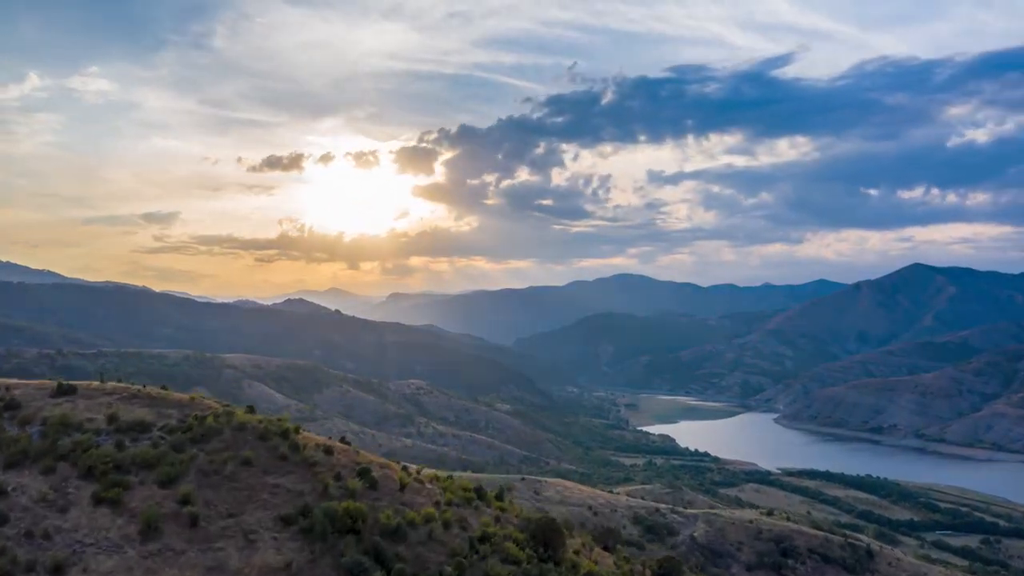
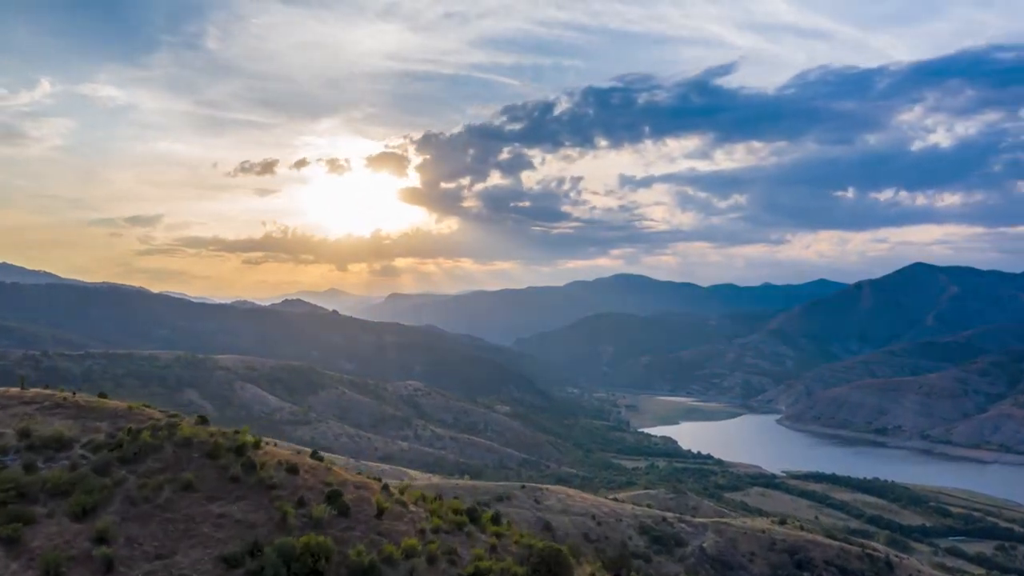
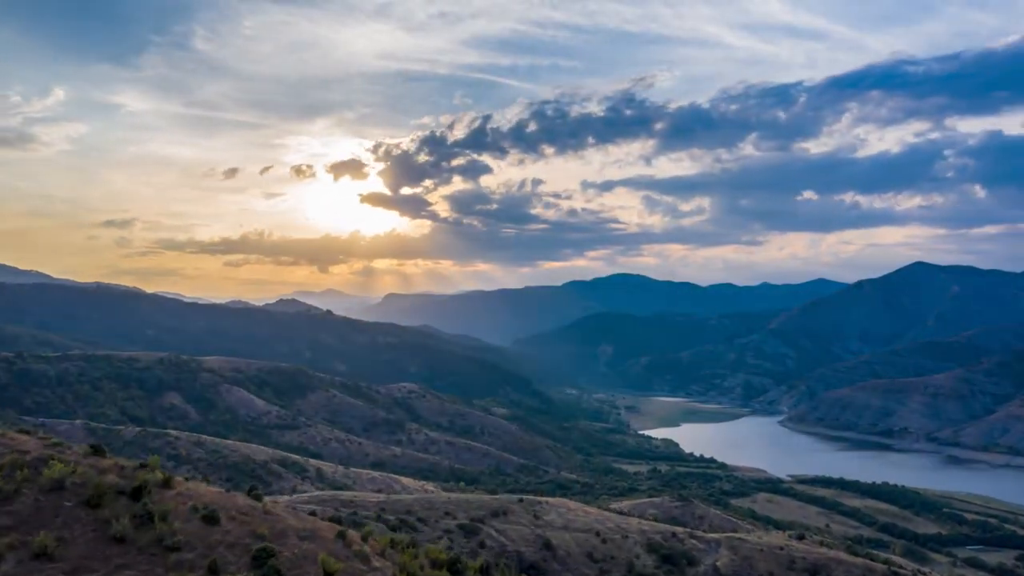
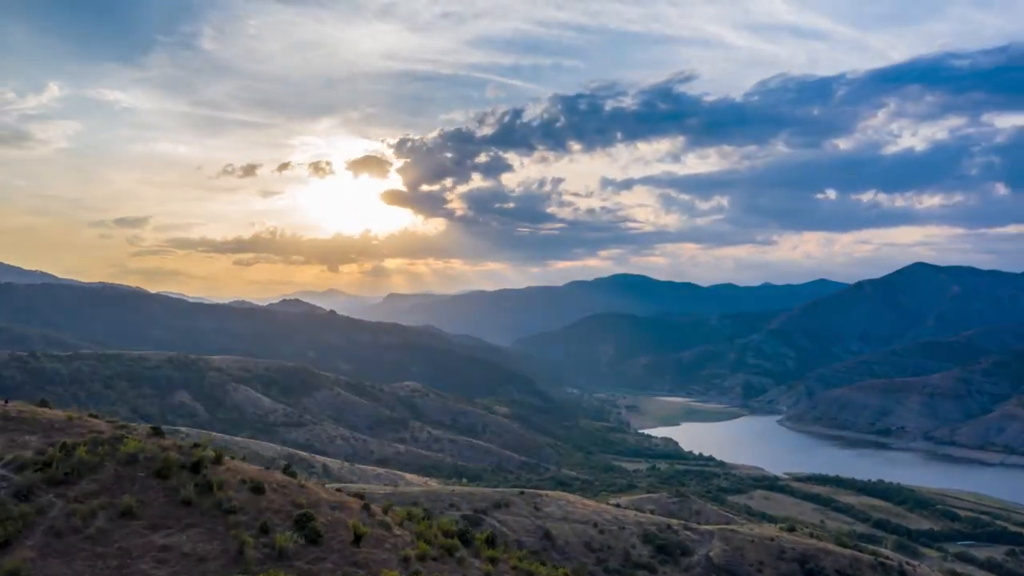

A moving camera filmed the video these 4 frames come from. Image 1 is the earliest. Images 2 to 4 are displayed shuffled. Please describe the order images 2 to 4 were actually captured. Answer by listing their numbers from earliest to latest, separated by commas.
2, 4, 3
